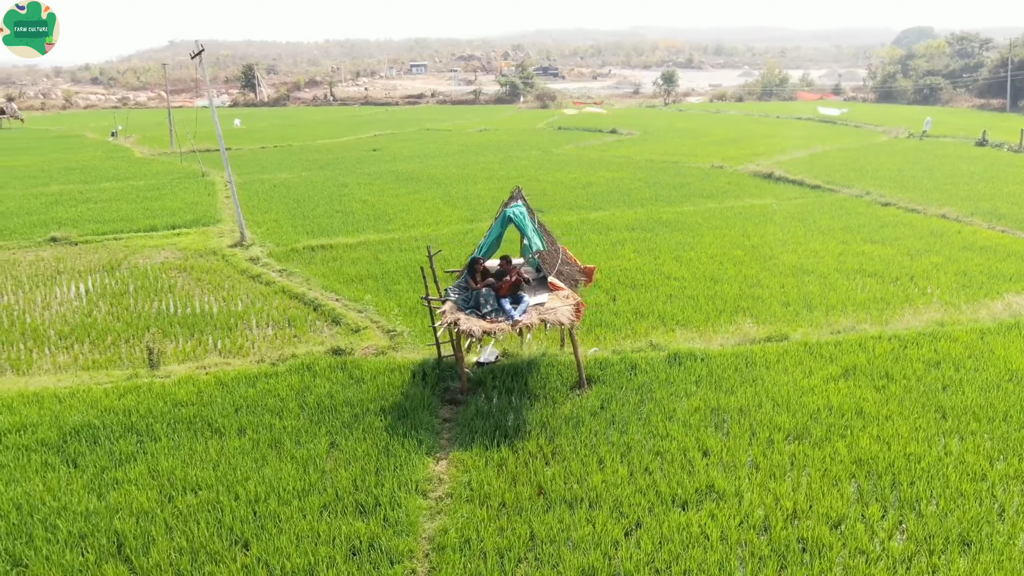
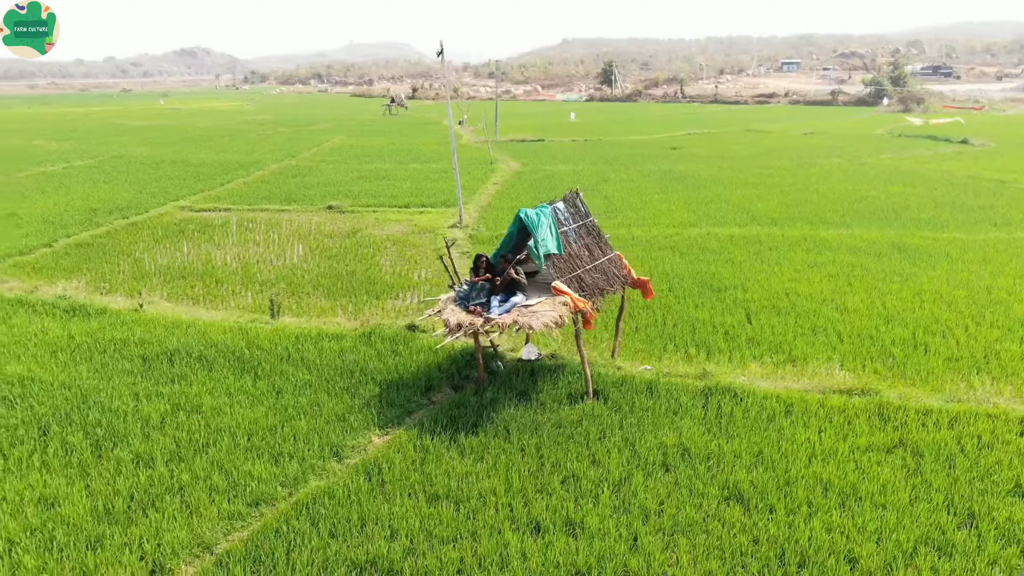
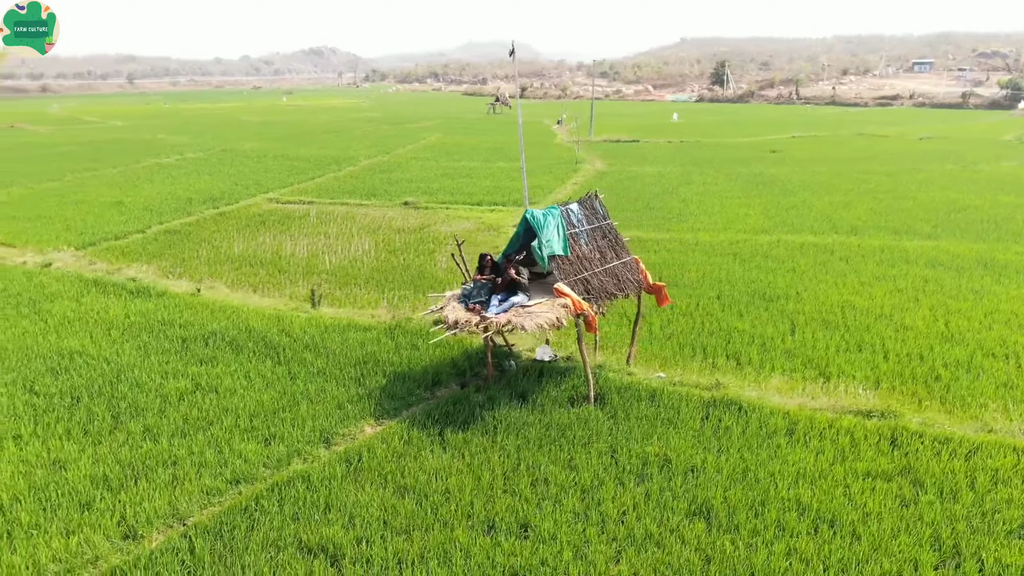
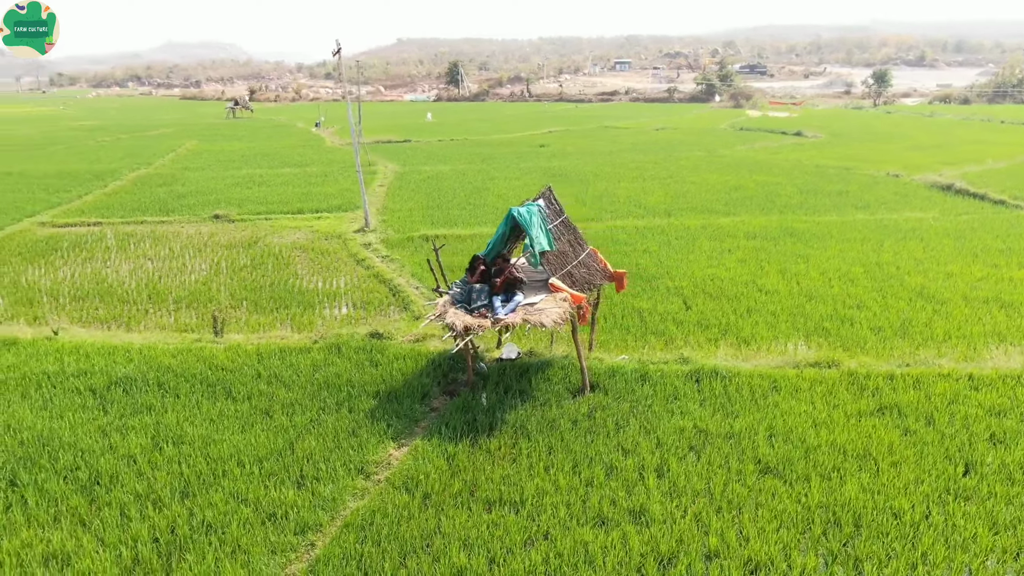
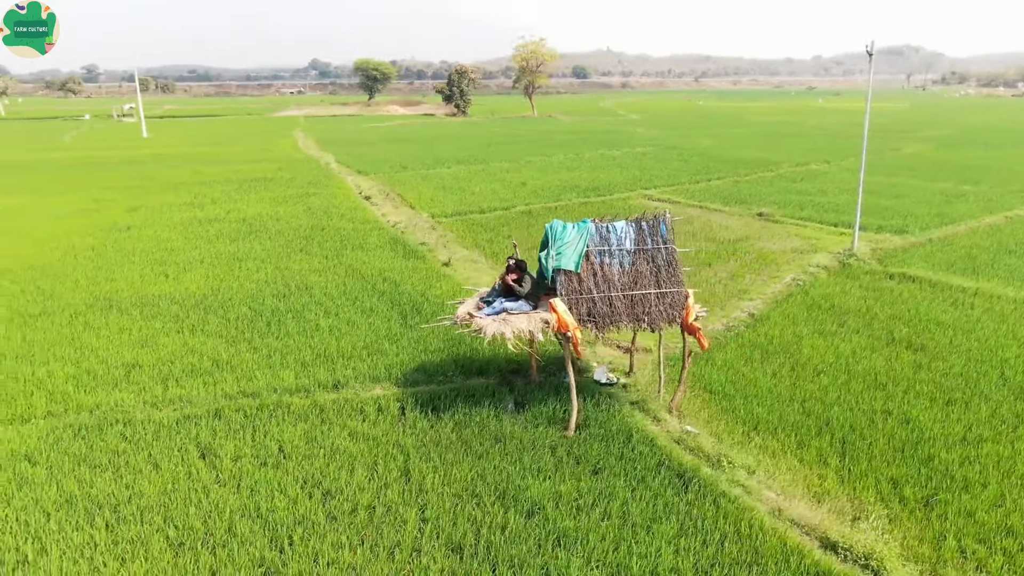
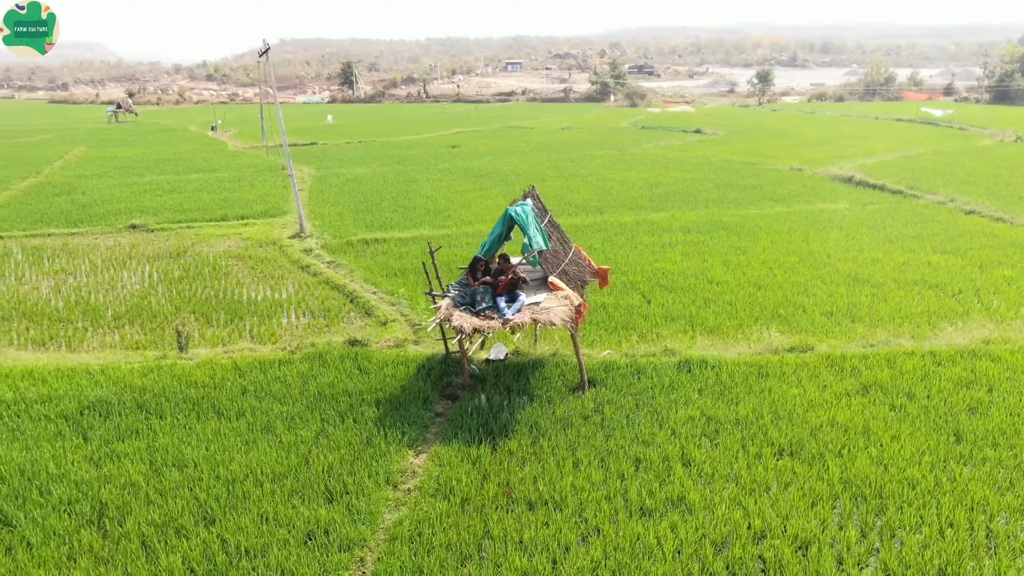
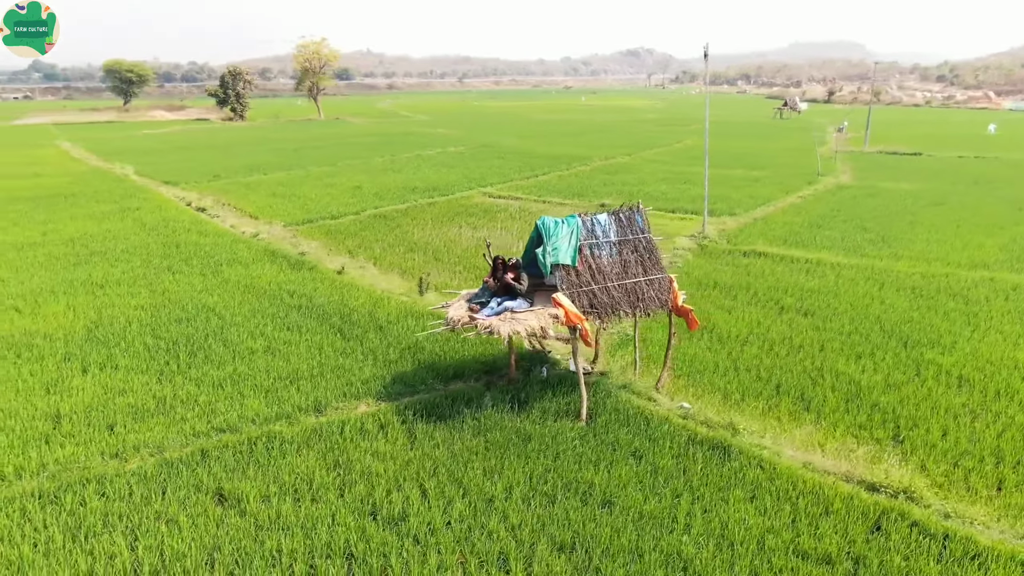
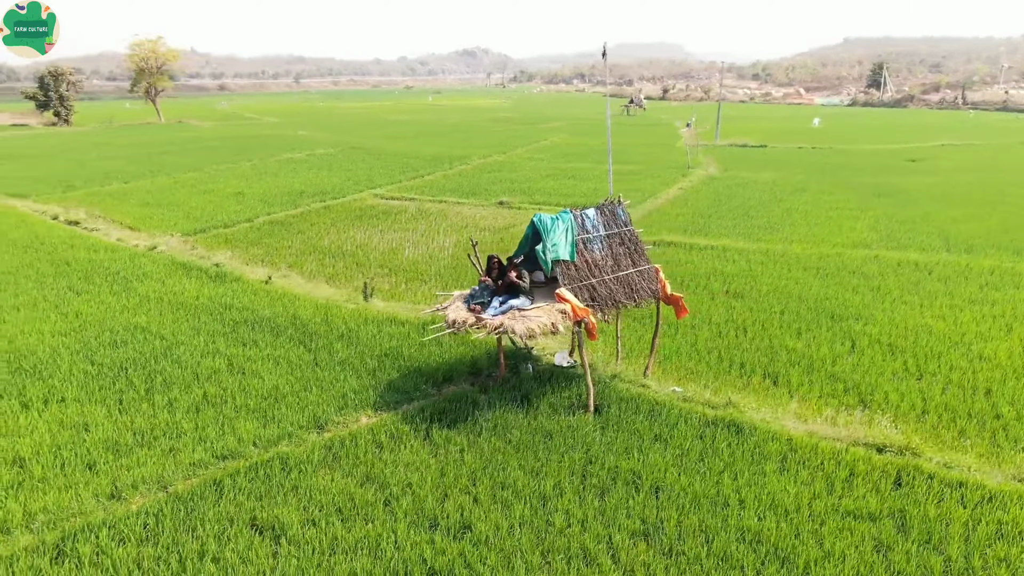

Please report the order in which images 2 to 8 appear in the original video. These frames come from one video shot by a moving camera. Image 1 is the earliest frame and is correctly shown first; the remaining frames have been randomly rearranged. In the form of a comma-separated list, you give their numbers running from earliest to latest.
6, 4, 2, 3, 8, 7, 5
